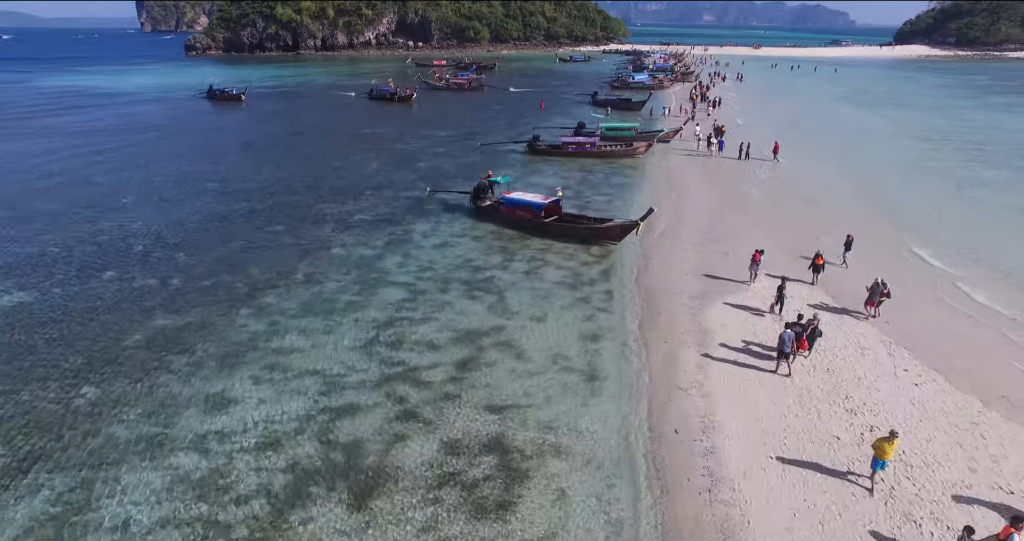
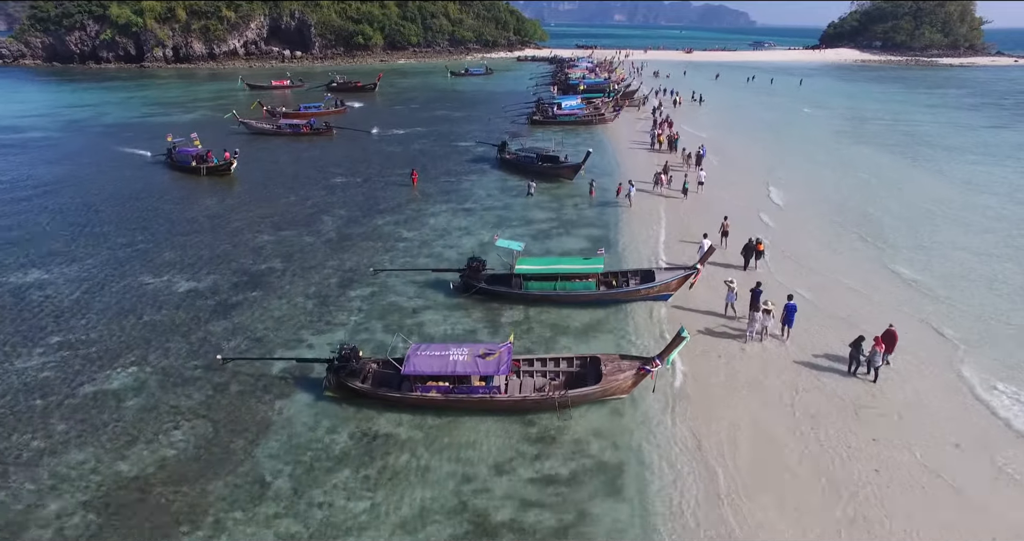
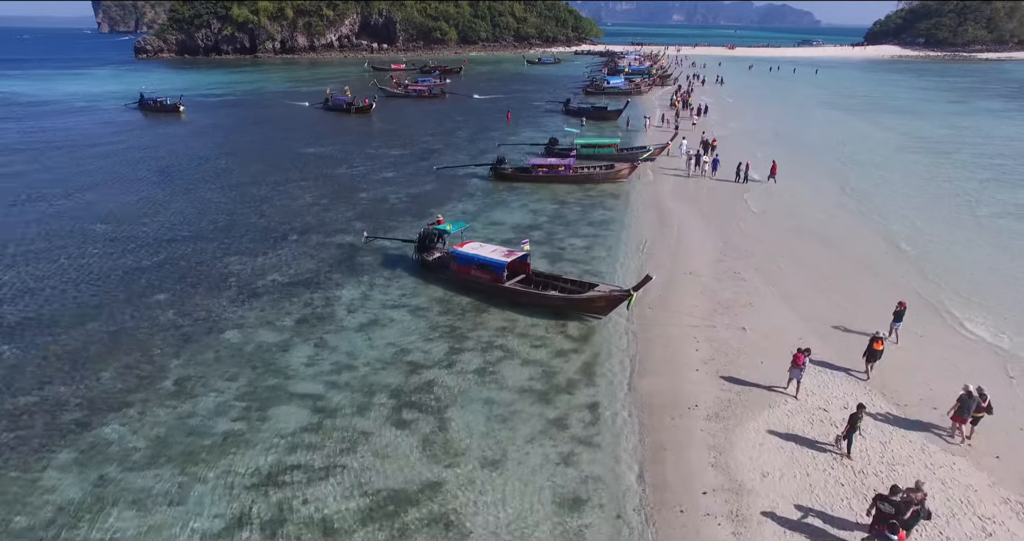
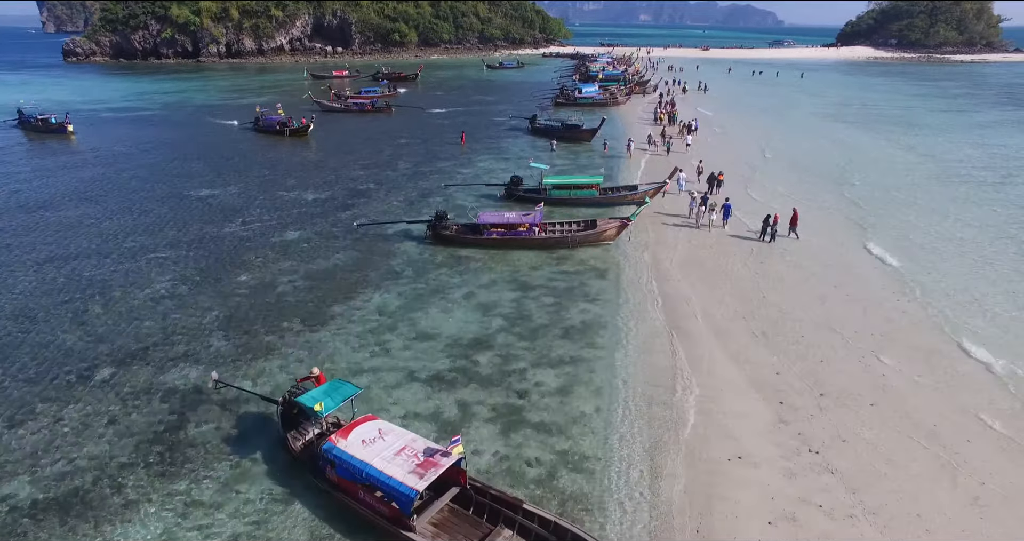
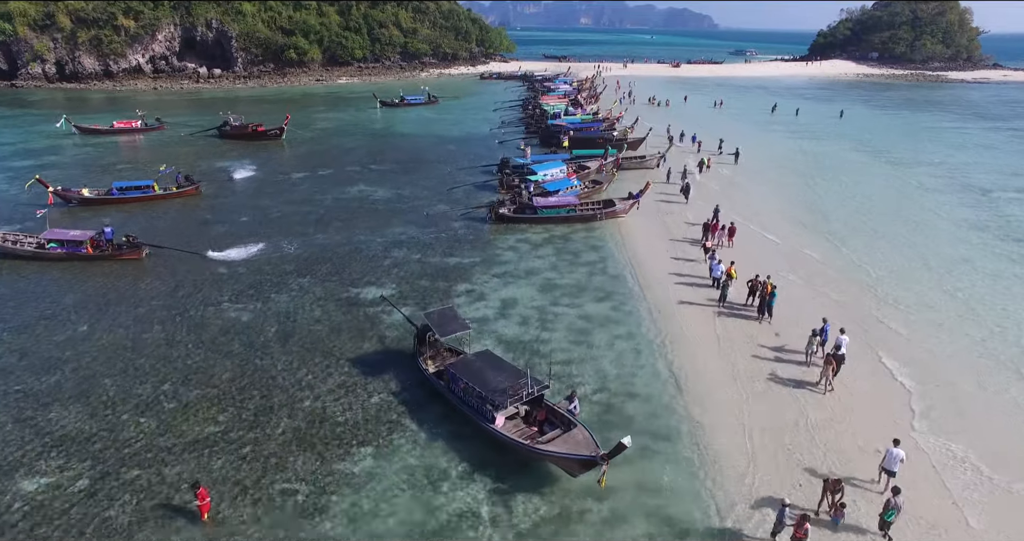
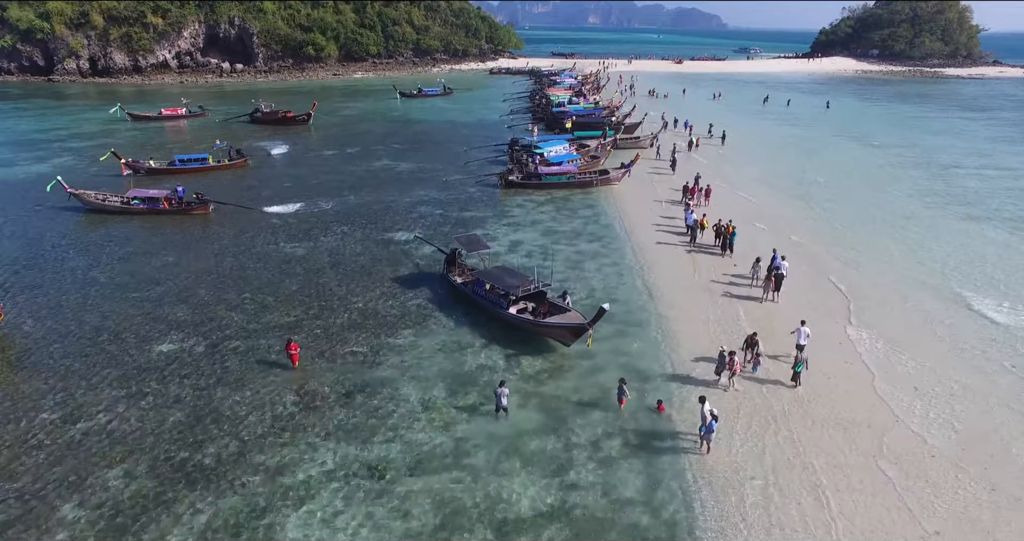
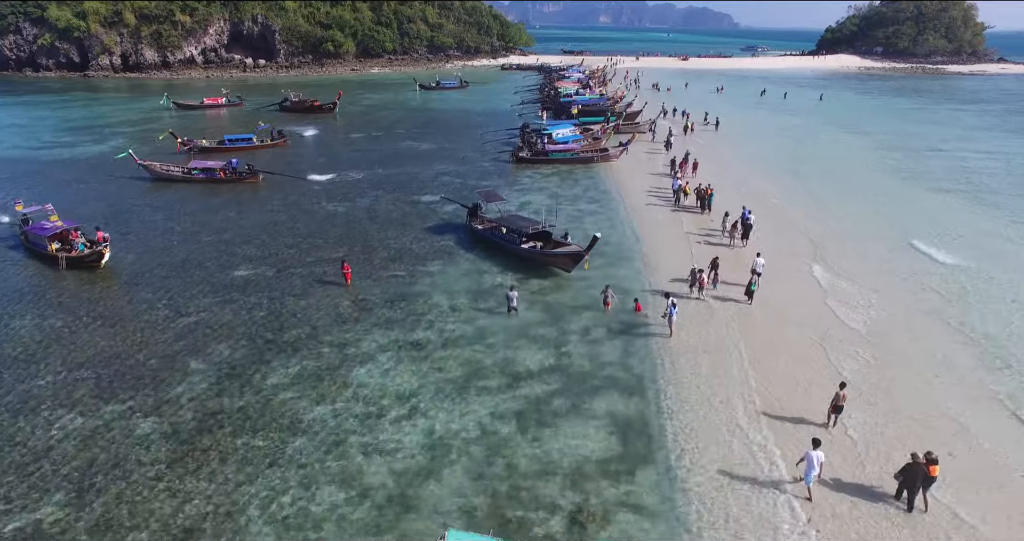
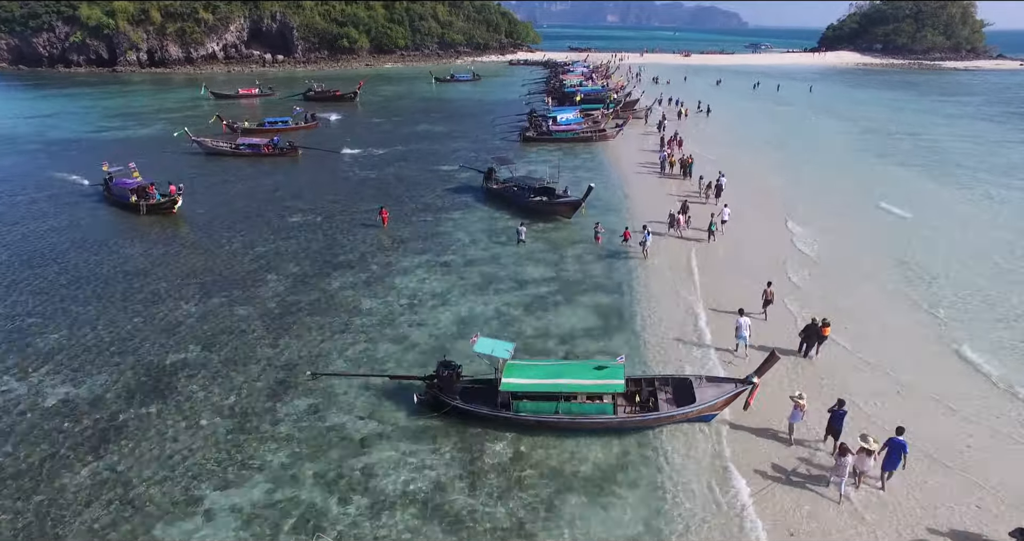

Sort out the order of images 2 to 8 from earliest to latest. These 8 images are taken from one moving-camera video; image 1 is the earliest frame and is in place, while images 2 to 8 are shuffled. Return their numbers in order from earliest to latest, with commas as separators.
3, 4, 2, 8, 7, 6, 5
